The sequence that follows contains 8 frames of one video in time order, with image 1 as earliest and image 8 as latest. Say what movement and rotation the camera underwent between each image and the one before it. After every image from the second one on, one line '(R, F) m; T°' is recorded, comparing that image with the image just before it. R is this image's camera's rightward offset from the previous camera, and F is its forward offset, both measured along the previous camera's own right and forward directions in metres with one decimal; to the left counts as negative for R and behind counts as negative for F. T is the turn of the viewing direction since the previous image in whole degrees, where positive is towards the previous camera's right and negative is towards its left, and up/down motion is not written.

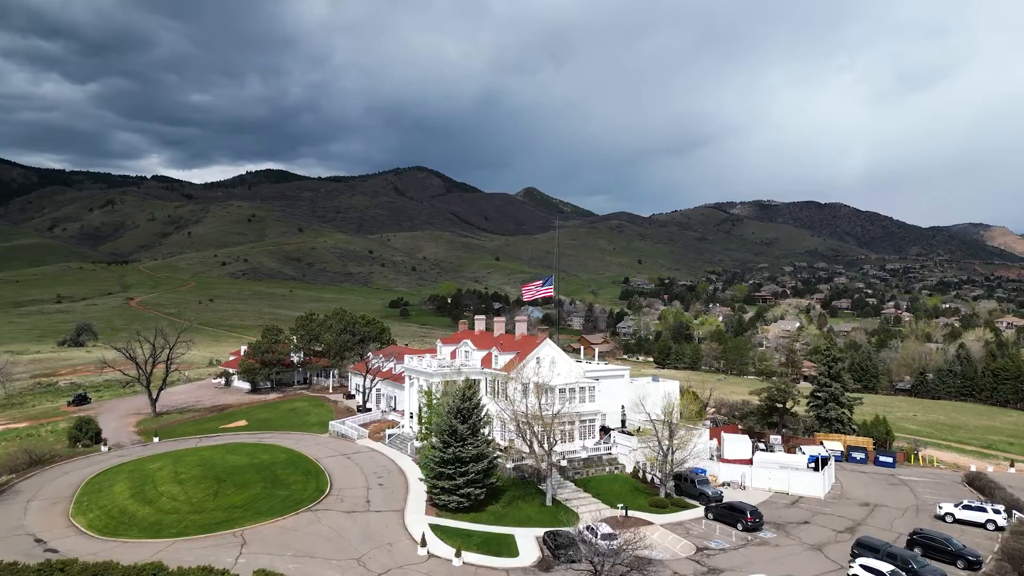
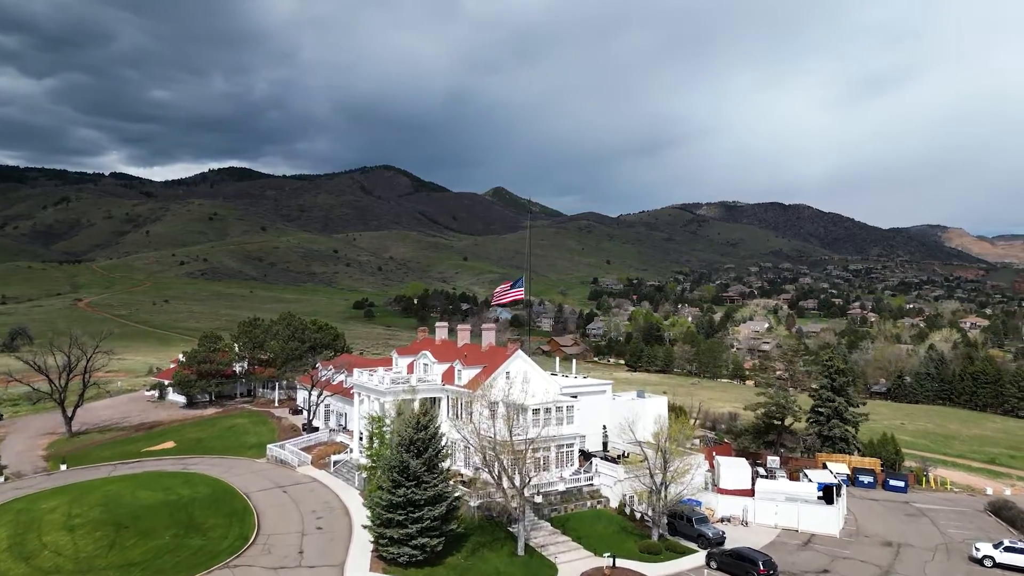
(+0.1, +4.4) m; +2°
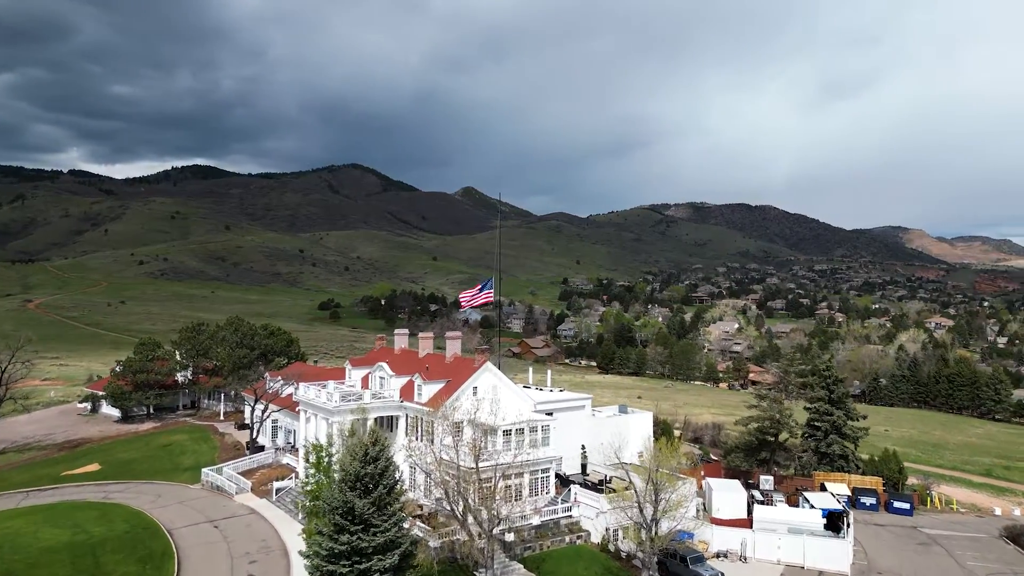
(+0.1, +3.3) m; +2°
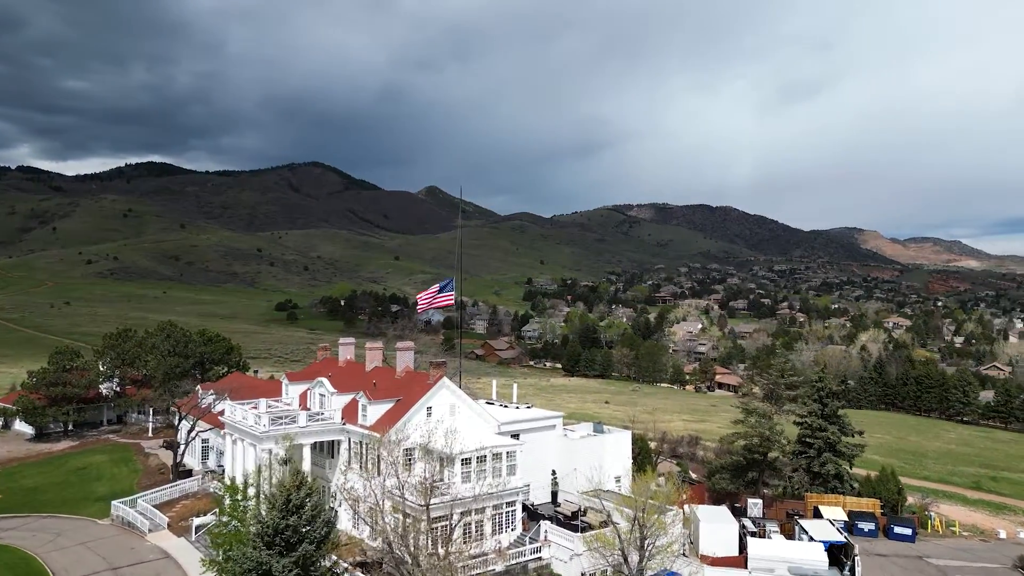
(+0.1, +3.3) m; +3°
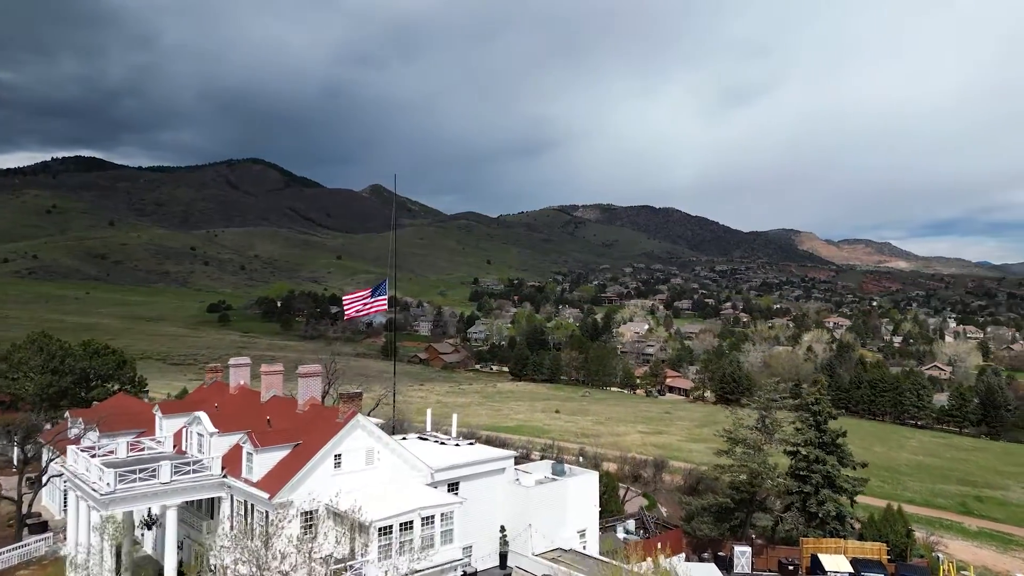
(+0.2, +4.9) m; +4°
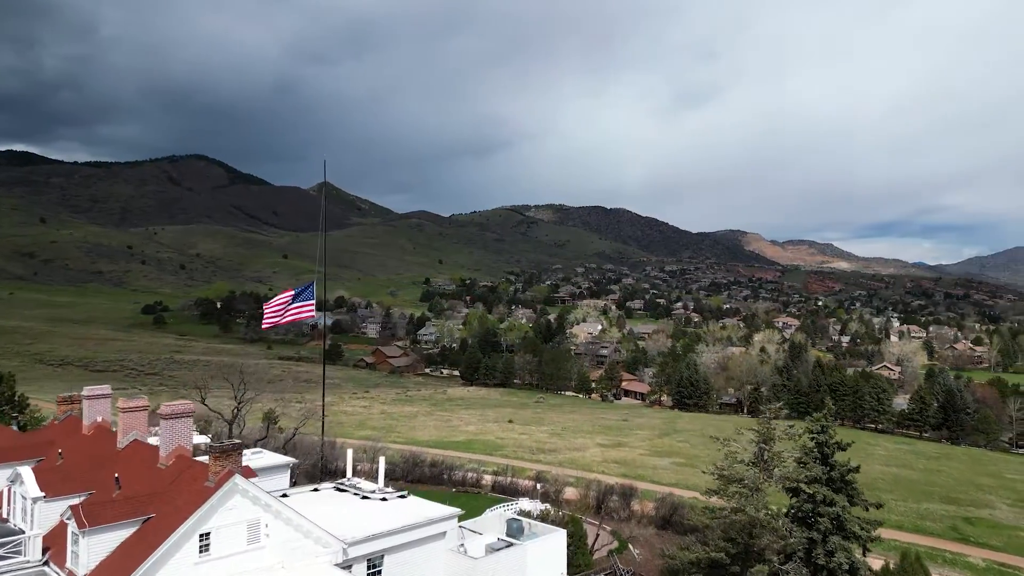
(+0.2, +4.3) m; +3°
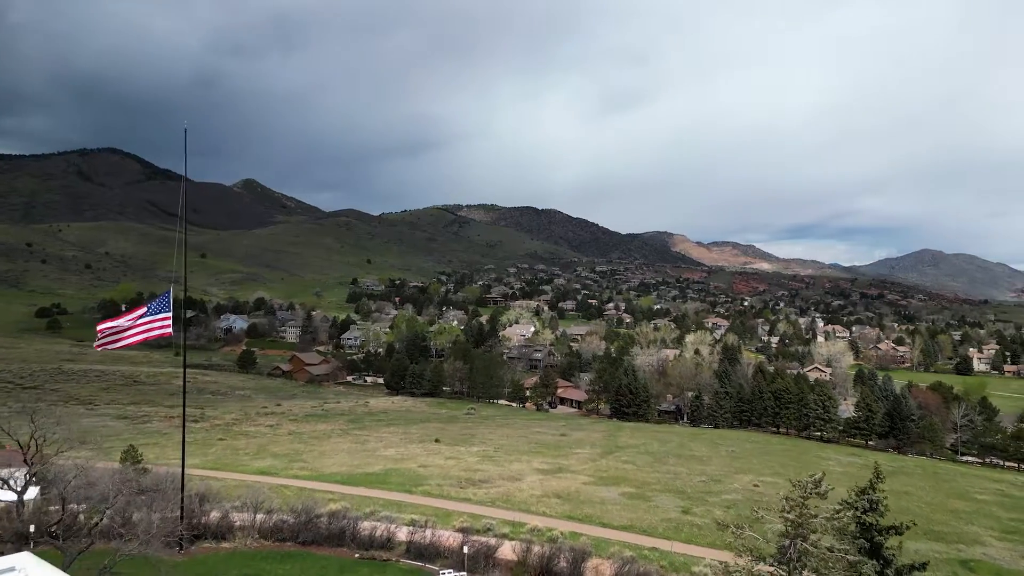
(+0.4, +6.5) m; +5°
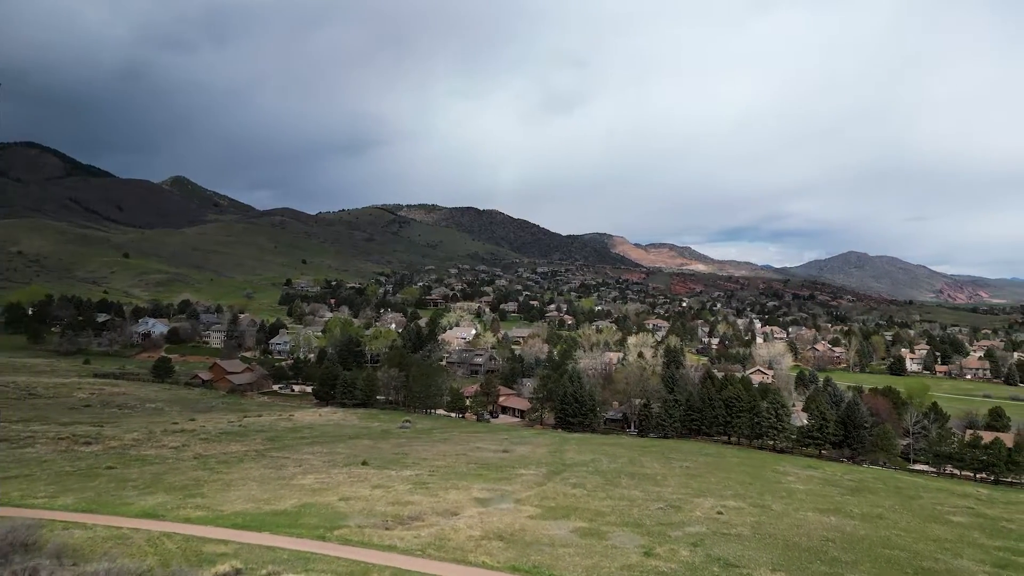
(+0.3, +5.4) m; +4°
